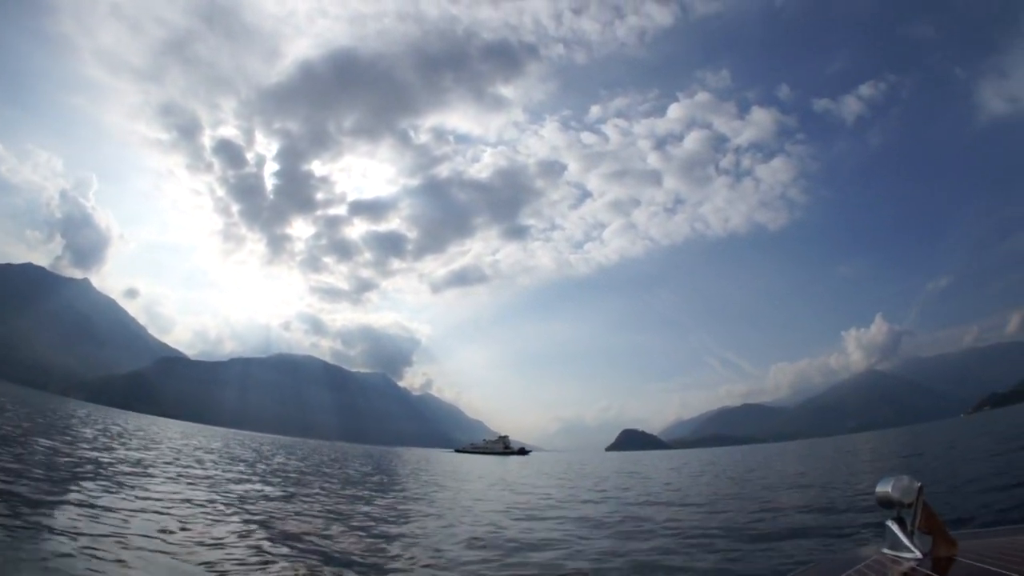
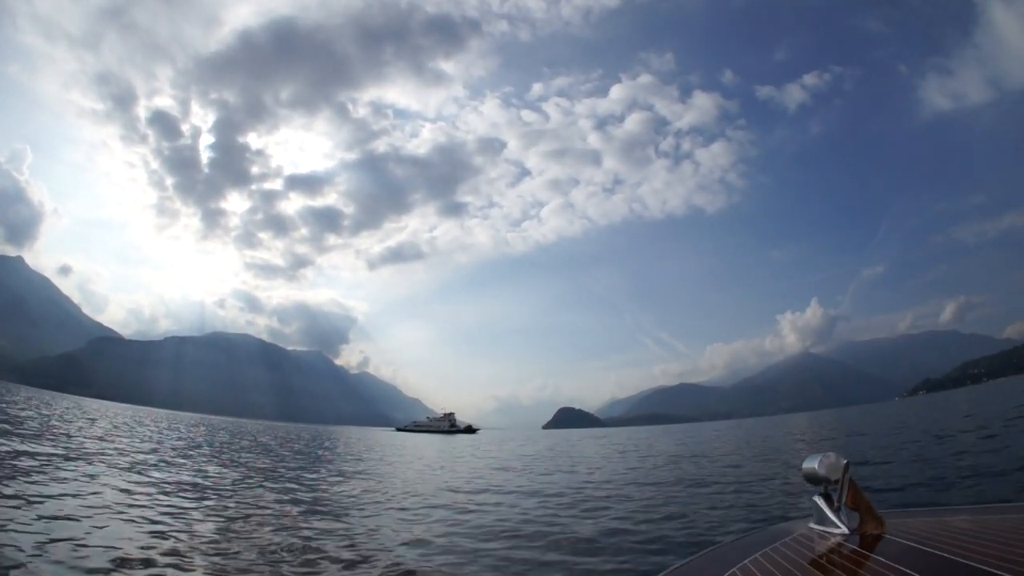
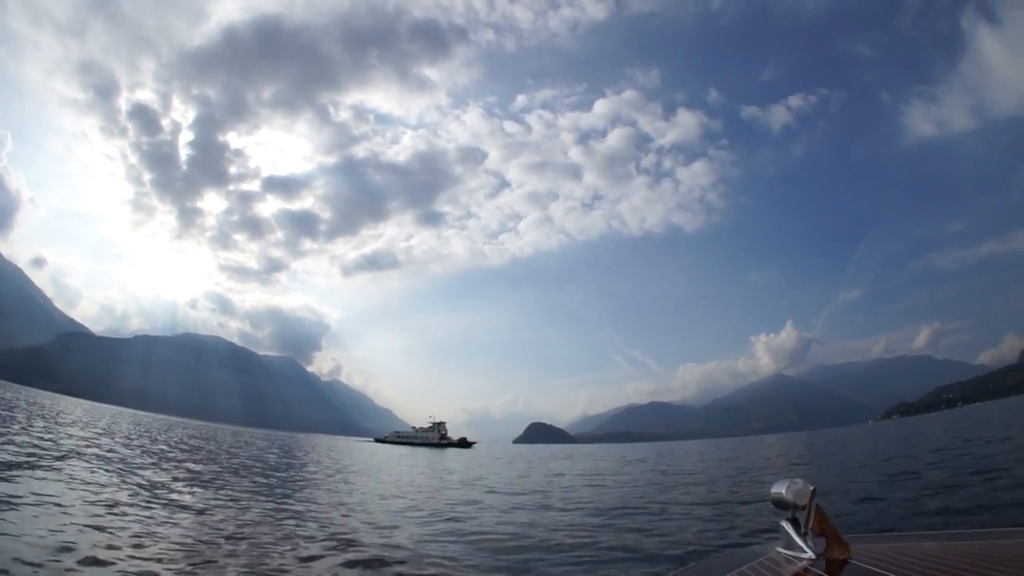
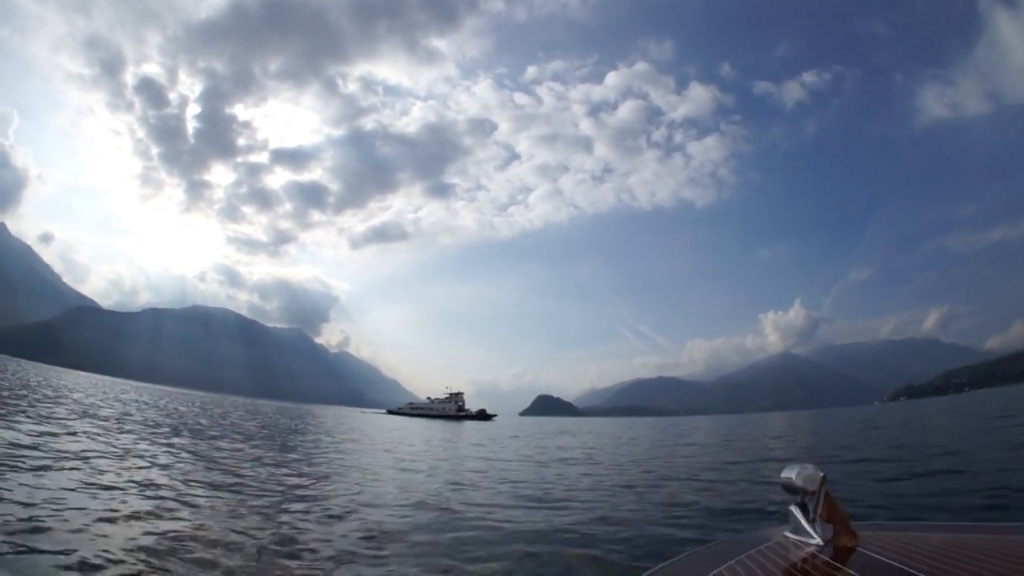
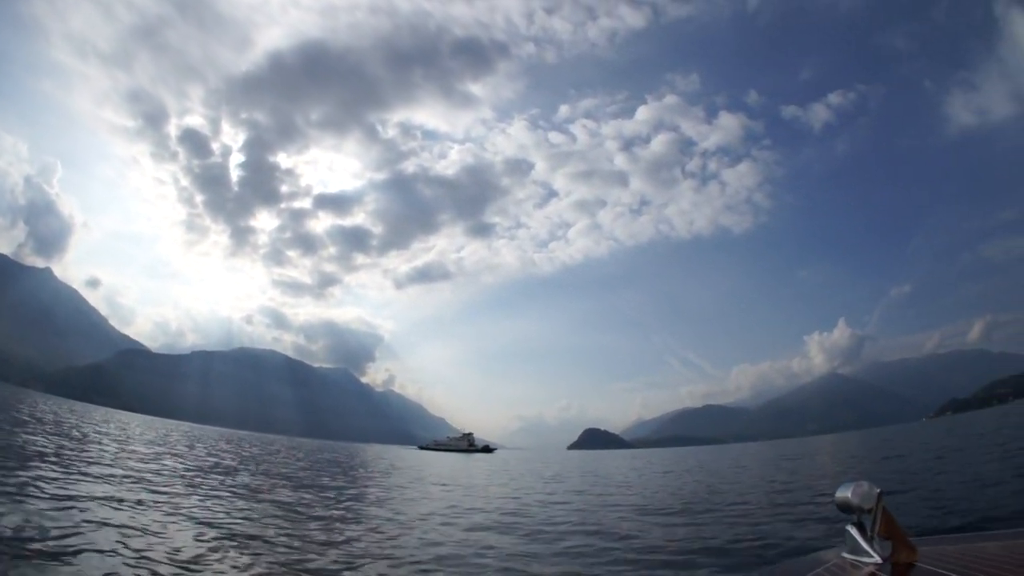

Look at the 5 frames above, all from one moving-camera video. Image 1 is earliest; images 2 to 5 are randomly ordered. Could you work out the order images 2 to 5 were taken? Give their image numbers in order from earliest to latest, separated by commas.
5, 2, 3, 4
